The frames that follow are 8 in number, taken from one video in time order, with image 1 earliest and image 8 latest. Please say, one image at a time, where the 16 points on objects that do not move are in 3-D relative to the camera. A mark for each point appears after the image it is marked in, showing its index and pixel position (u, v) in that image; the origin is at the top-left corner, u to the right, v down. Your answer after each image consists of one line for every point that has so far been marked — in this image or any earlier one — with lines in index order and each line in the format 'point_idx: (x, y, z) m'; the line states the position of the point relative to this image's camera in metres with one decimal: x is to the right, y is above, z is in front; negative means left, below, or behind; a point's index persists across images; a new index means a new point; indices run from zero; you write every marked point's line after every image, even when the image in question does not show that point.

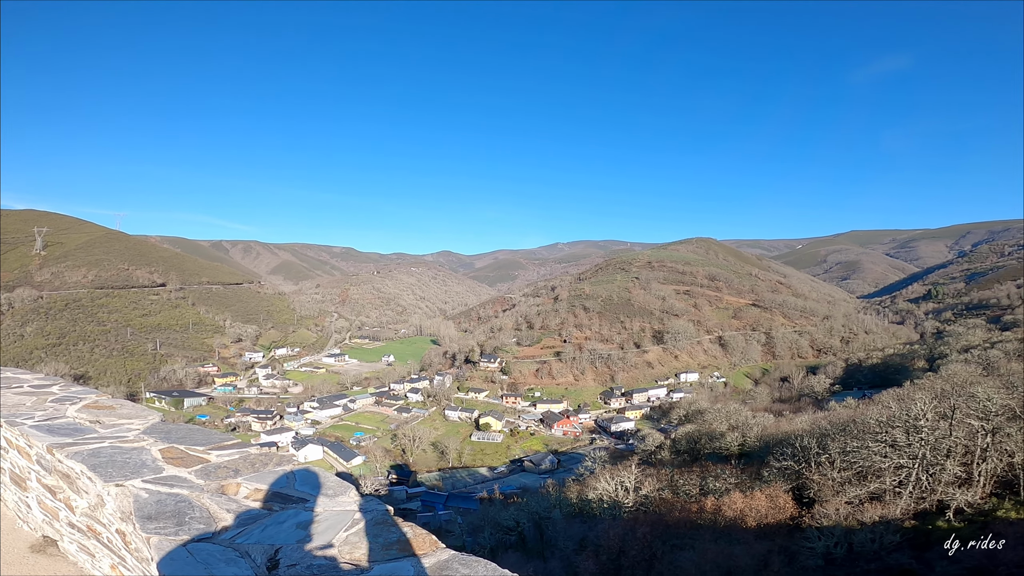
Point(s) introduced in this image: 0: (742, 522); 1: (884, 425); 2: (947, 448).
0: (+7.0, -6.8, +15.5) m
1: (+10.6, -3.7, +15.5) m
2: (+11.2, -3.9, +13.6) m
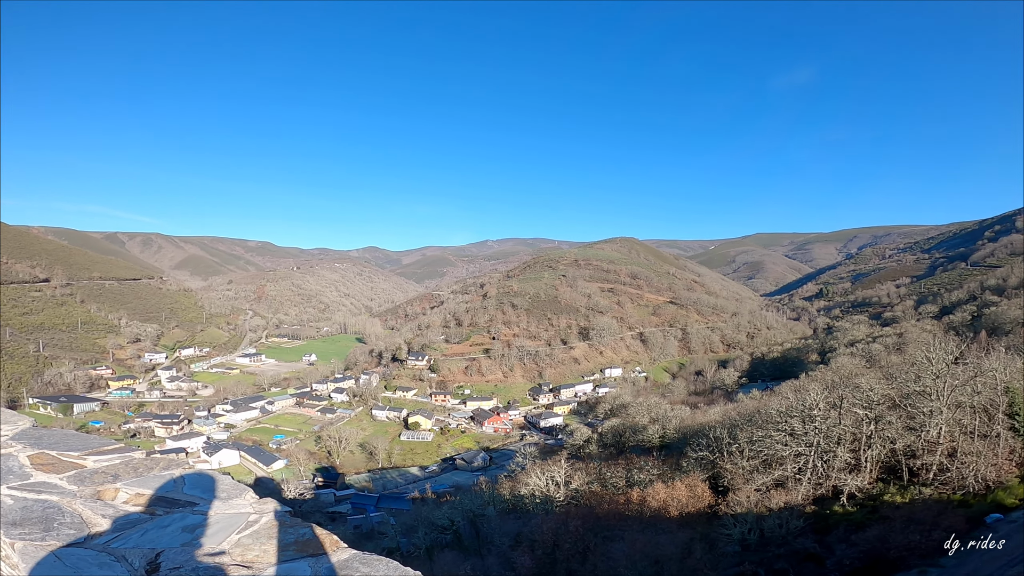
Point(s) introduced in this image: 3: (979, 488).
0: (+5.2, -7.1, +16.9) m
1: (+8.7, -4.0, +17.4) m
2: (+9.6, -4.3, +15.6) m
3: (+11.3, -4.8, +12.3) m
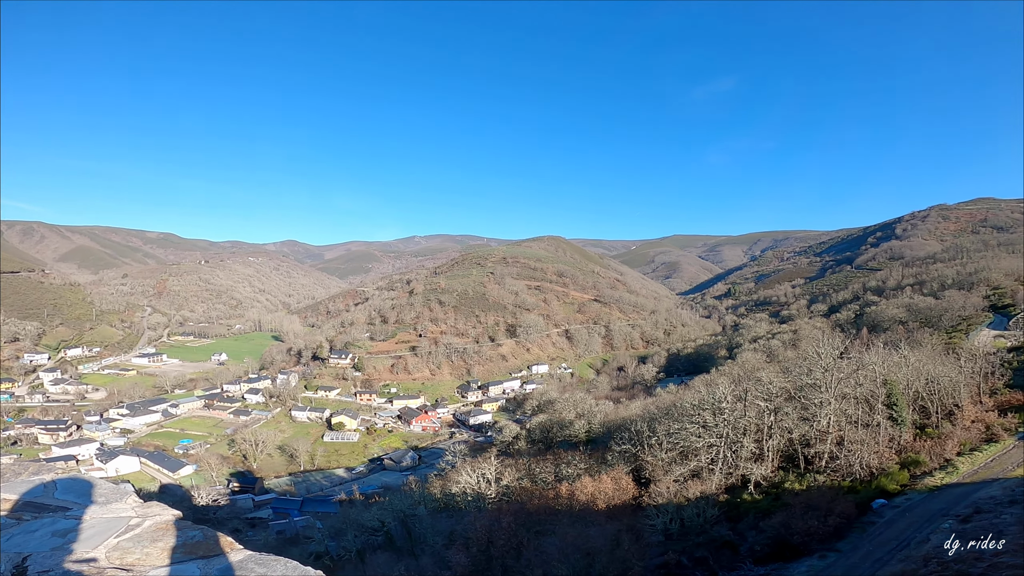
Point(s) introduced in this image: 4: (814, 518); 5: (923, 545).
0: (+3.1, -7.3, +18.0) m
1: (+6.5, -4.2, +19.0) m
2: (+7.6, -4.5, +17.3) m
3: (+9.7, -5.1, +14.3) m
4: (+6.5, -4.9, +10.8) m
5: (+7.0, -4.5, +8.5) m
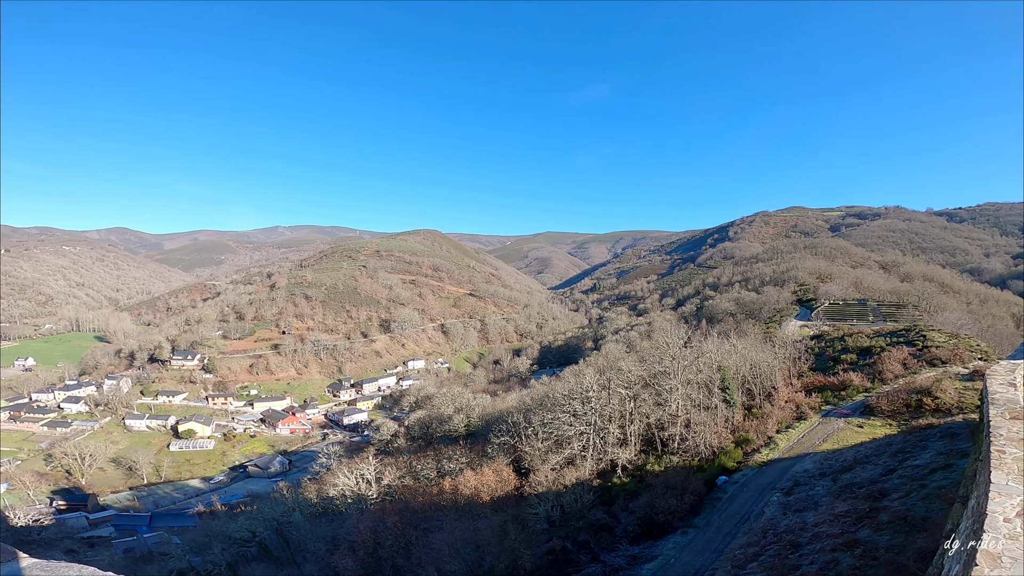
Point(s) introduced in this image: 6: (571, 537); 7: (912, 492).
0: (-1.0, -7.5, +18.9) m
1: (+2.1, -4.4, +20.6) m
2: (+3.6, -4.7, +19.3) m
3: (+6.4, -5.3, +16.9) m
4: (+4.1, -5.1, +12.7) m
5: (+5.2, -4.8, +10.6) m
6: (+1.5, -6.4, +13.4) m
7: (+6.1, -3.2, +7.8) m
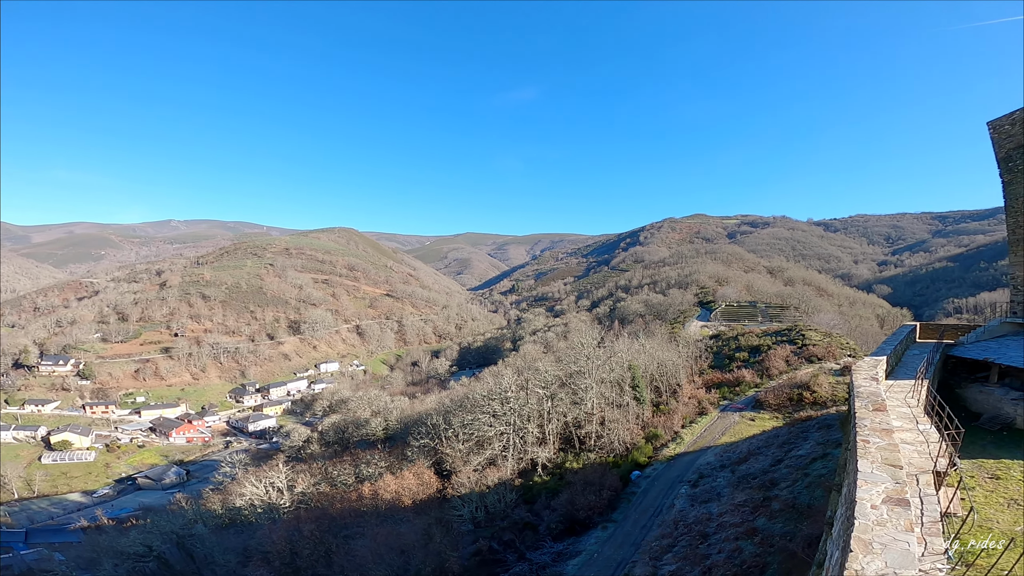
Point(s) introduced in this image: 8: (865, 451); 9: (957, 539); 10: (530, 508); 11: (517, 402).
0: (-3.8, -7.6, +18.8) m
1: (-1.0, -4.5, +21.0) m
2: (+0.7, -4.9, +19.9) m
3: (+3.8, -5.5, +18.0) m
4: (+2.2, -5.3, +13.5) m
5: (+3.6, -4.9, +11.6) m
6: (-0.5, -6.6, +13.8) m
7: (+5.0, -3.4, +9.0) m
8: (+3.7, -1.7, +5.5) m
9: (+4.1, -2.4, +4.7) m
10: (+0.5, -6.3, +14.9) m
11: (+0.3, -4.4, +19.8) m
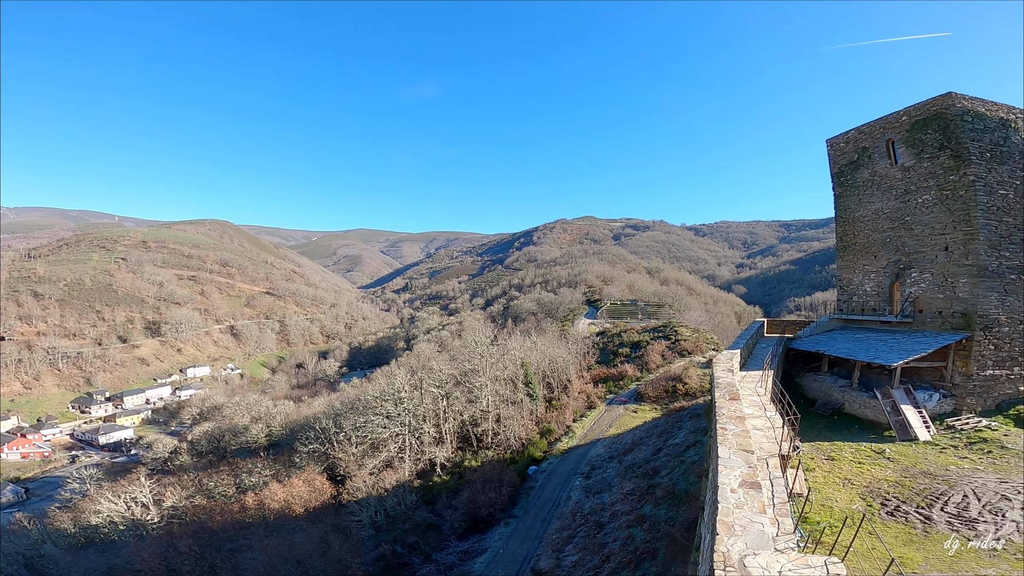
0: (-7.4, -7.7, +17.9) m
1: (-5.1, -4.6, +20.7) m
2: (-3.3, -4.9, +19.9) m
3: (+0.2, -5.6, +18.7) m
4: (-0.5, -5.4, +14.0) m
5: (+1.3, -5.1, +12.4) m
6: (-3.2, -6.7, +13.7) m
7: (+3.2, -3.5, +10.1) m
8: (+2.6, -1.9, +6.4) m
9: (+3.2, -2.6, +5.8) m
10: (-2.4, -6.4, +15.0) m
11: (-3.7, -4.4, +19.8) m
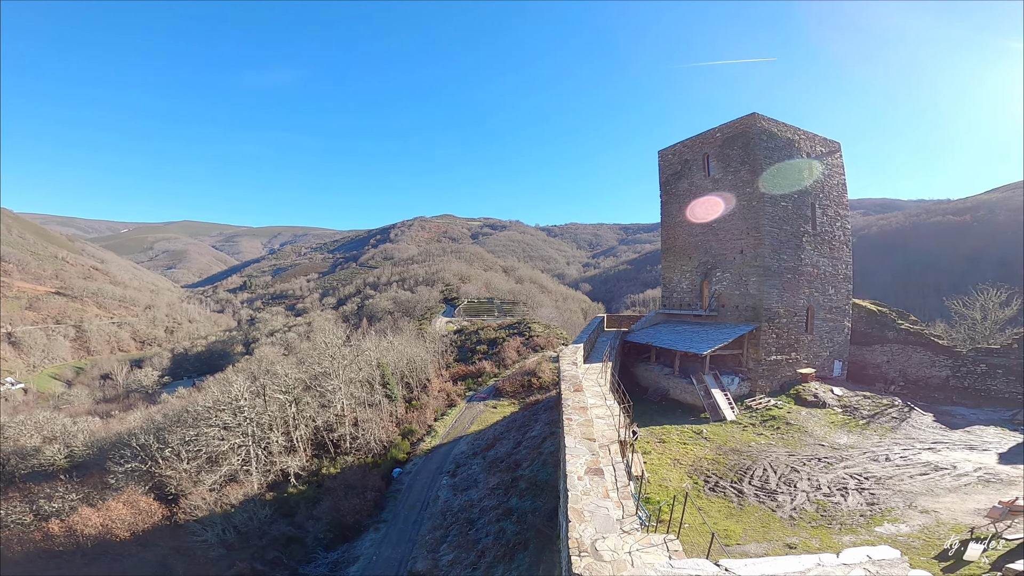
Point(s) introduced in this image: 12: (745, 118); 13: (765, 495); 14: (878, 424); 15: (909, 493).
0: (-11.9, -7.7, +15.5) m
1: (-10.4, -4.6, +18.7) m
2: (-8.4, -4.9, +18.5) m
3: (-4.8, -5.6, +18.2) m
4: (-4.1, -5.4, +13.6) m
5: (-2.0, -5.1, +12.5) m
6: (-6.6, -6.7, +12.6) m
7: (+0.5, -3.6, +10.9) m
8: (+0.9, -1.9, +7.1) m
9: (+1.7, -2.6, +6.7) m
10: (-6.3, -6.4, +14.0) m
11: (-8.8, -4.4, +18.3) m
12: (+5.7, +4.2, +12.7) m
13: (+3.4, -2.8, +7.0) m
14: (+7.4, -2.7, +10.5) m
15: (+5.4, -2.8, +7.0) m
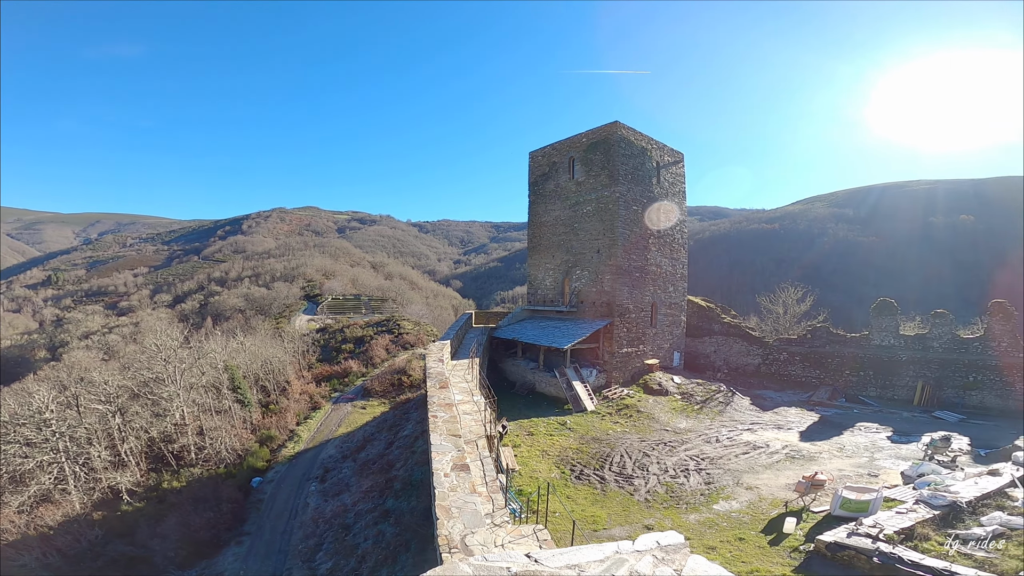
0: (-15.3, -7.5, +12.3) m
1: (-14.7, -4.4, +15.8) m
2: (-12.7, -4.8, +16.1) m
3: (-9.1, -5.5, +16.7) m
4: (-7.3, -5.4, +12.4) m
5: (-4.9, -5.1, +11.8) m
6: (-9.5, -6.6, +10.8) m
7: (-2.2, -3.6, +10.9) m
8: (-0.8, -2.0, +7.4) m
9: (+0.1, -2.7, +7.1) m
10: (-9.5, -6.3, +12.3) m
11: (-13.0, -4.3, +15.7) m
12: (+2.5, +4.1, +13.9) m
13: (+1.6, -2.9, +7.9) m
14: (+4.6, -2.8, +12.2) m
15: (+3.6, -2.9, +8.4) m
